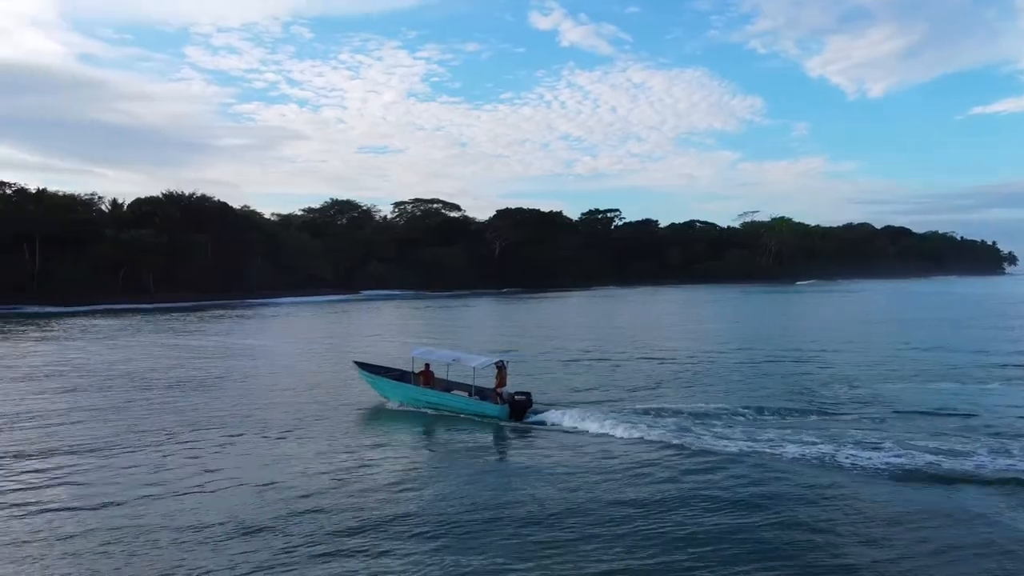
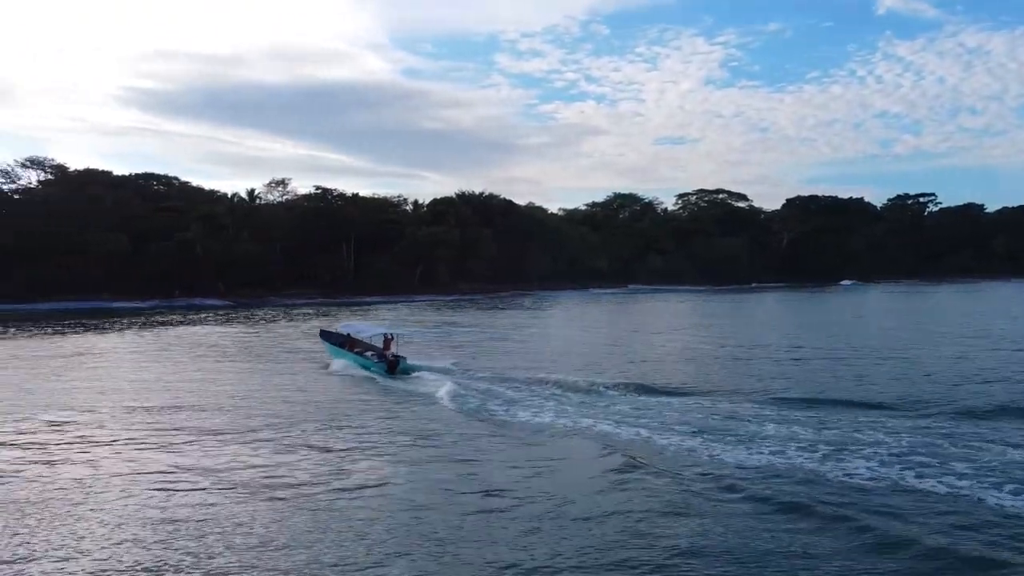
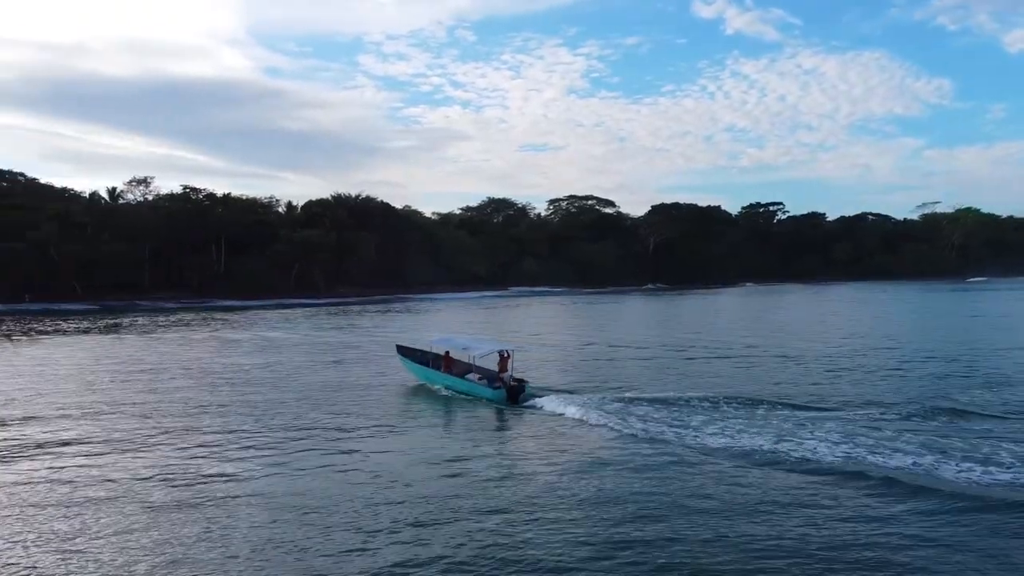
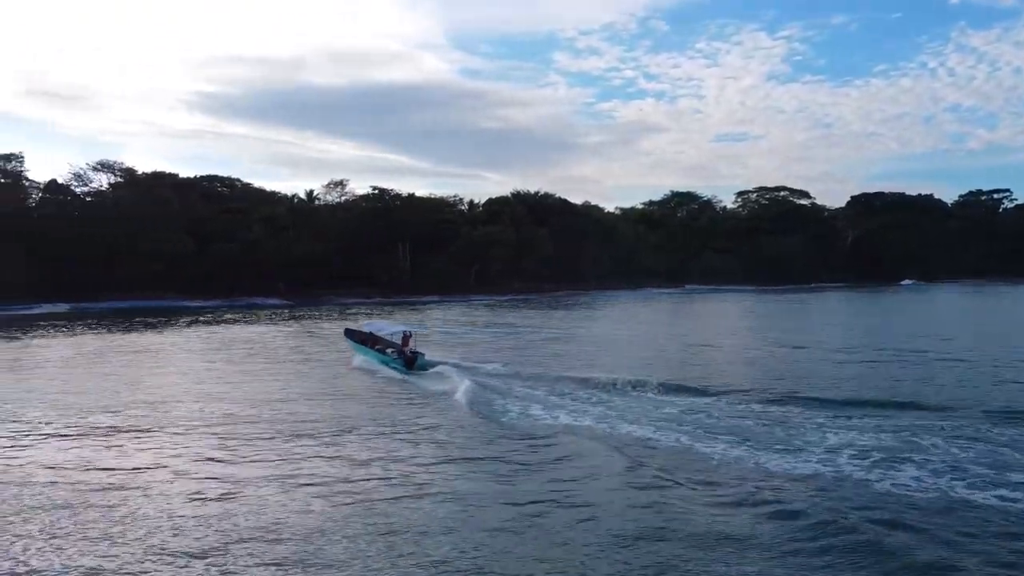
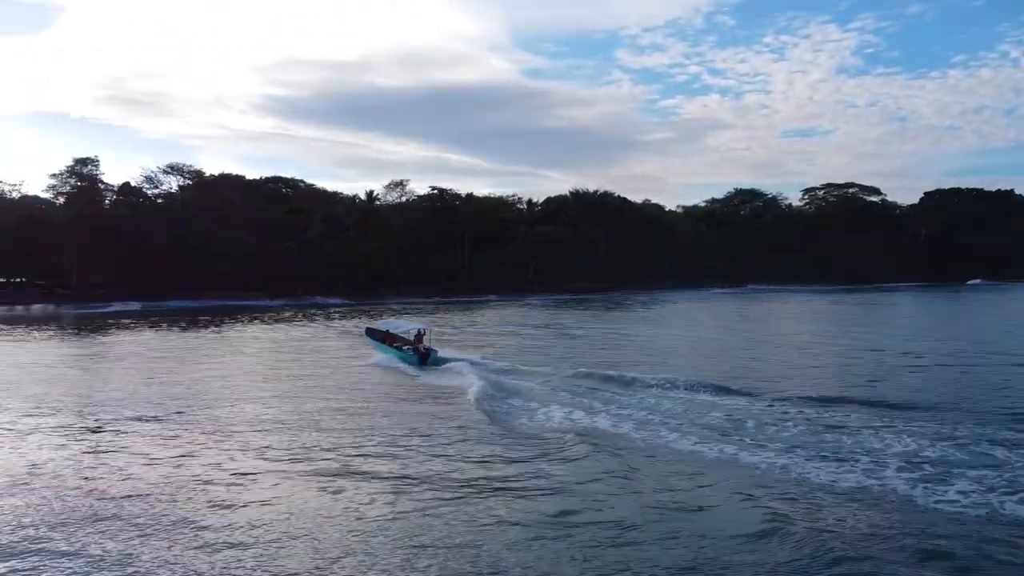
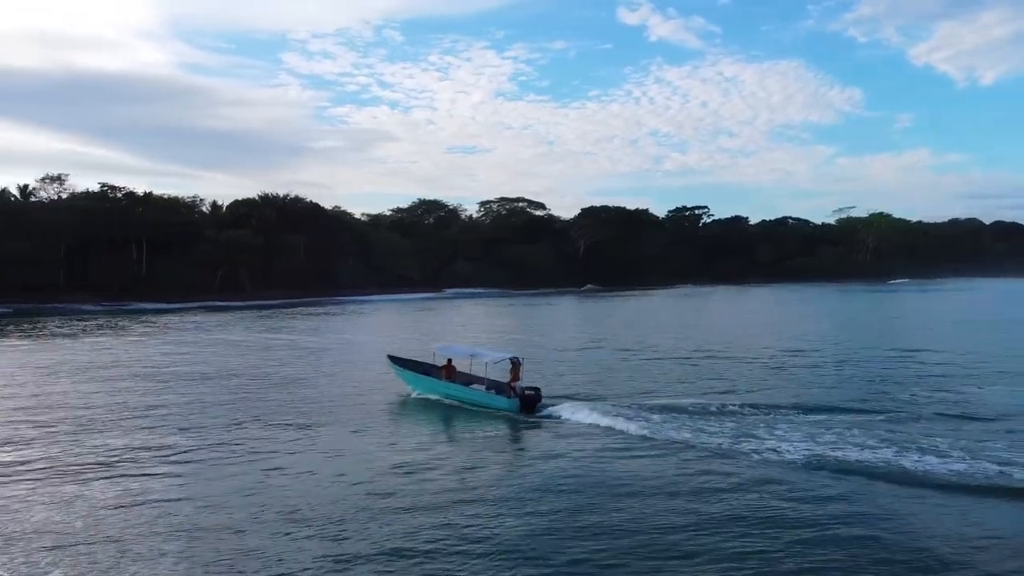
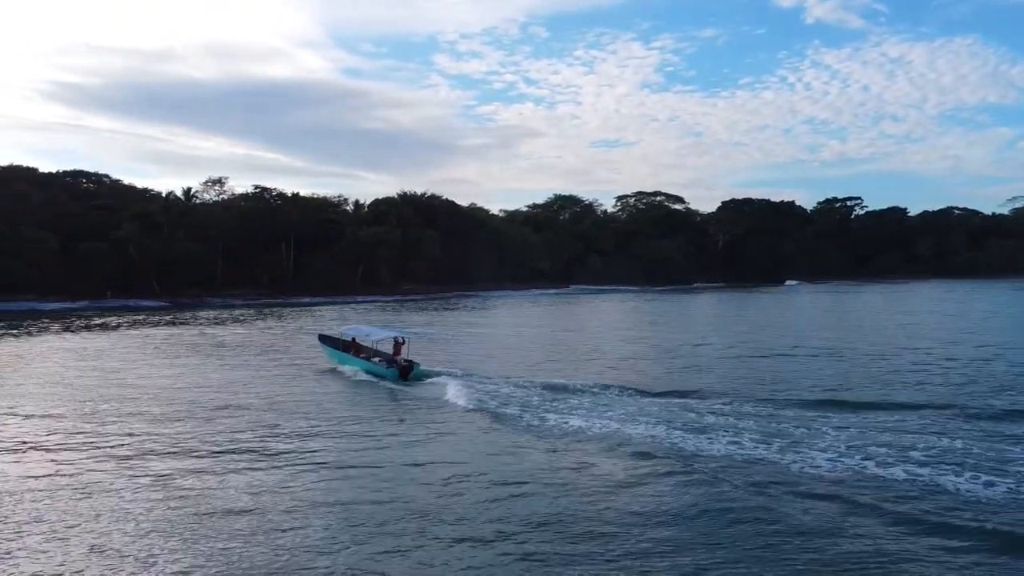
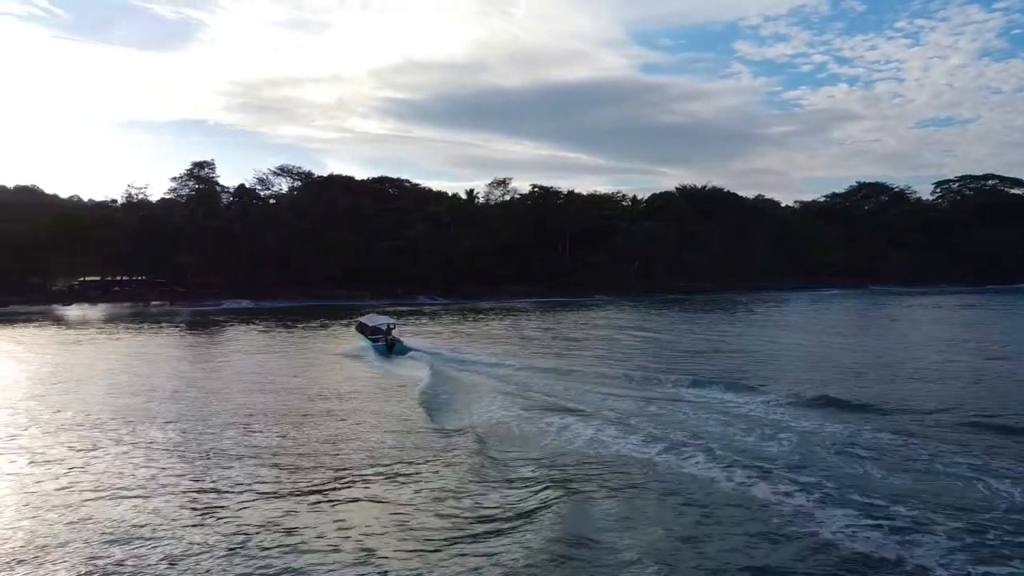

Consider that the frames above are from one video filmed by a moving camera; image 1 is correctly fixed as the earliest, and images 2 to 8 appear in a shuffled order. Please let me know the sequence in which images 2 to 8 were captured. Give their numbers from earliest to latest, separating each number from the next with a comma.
6, 3, 7, 2, 4, 5, 8
